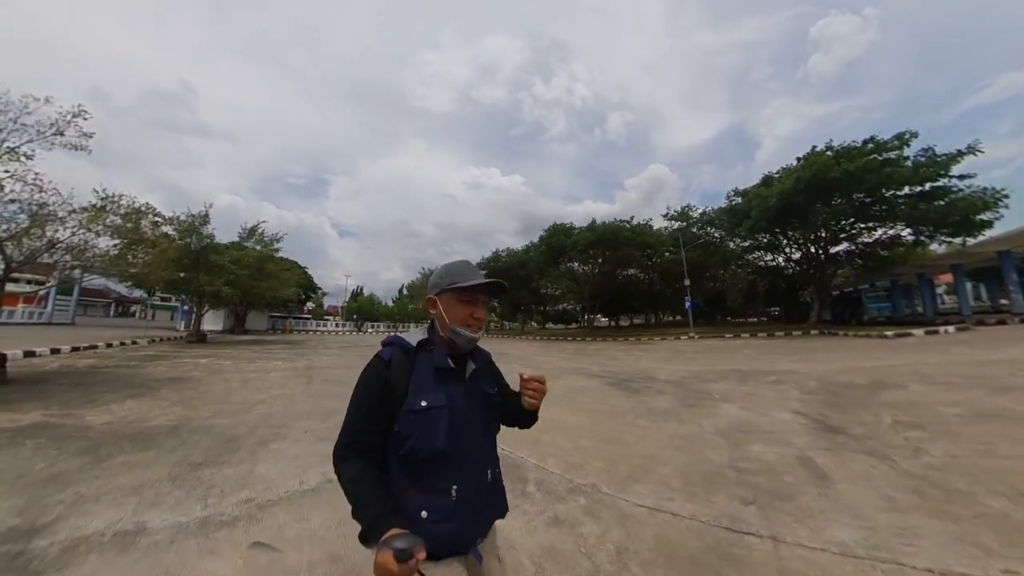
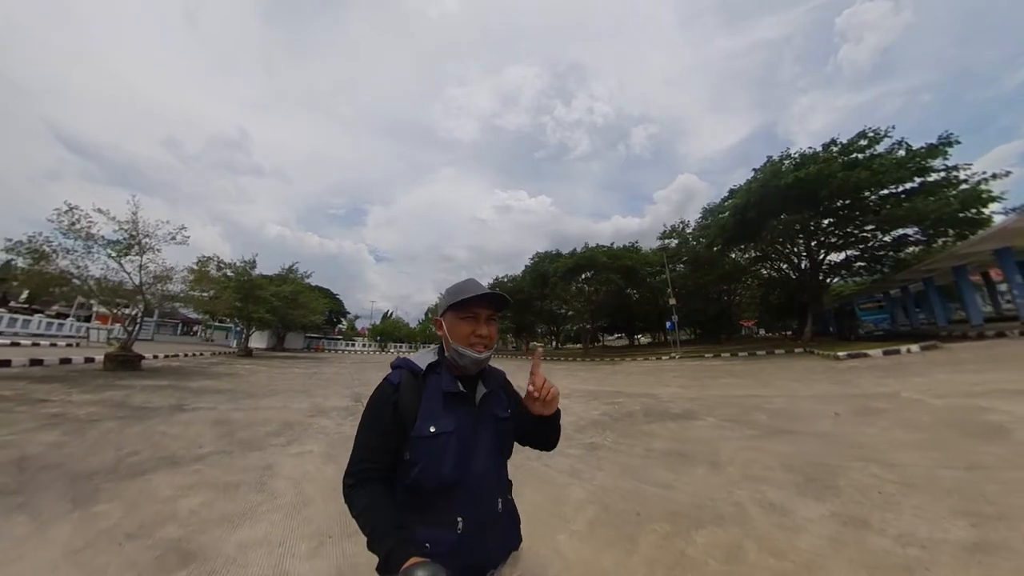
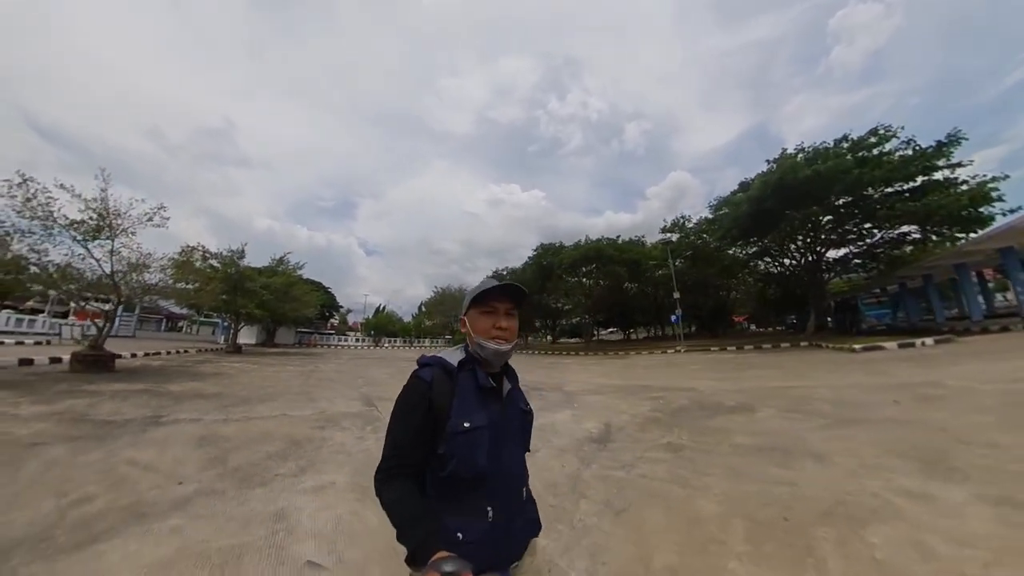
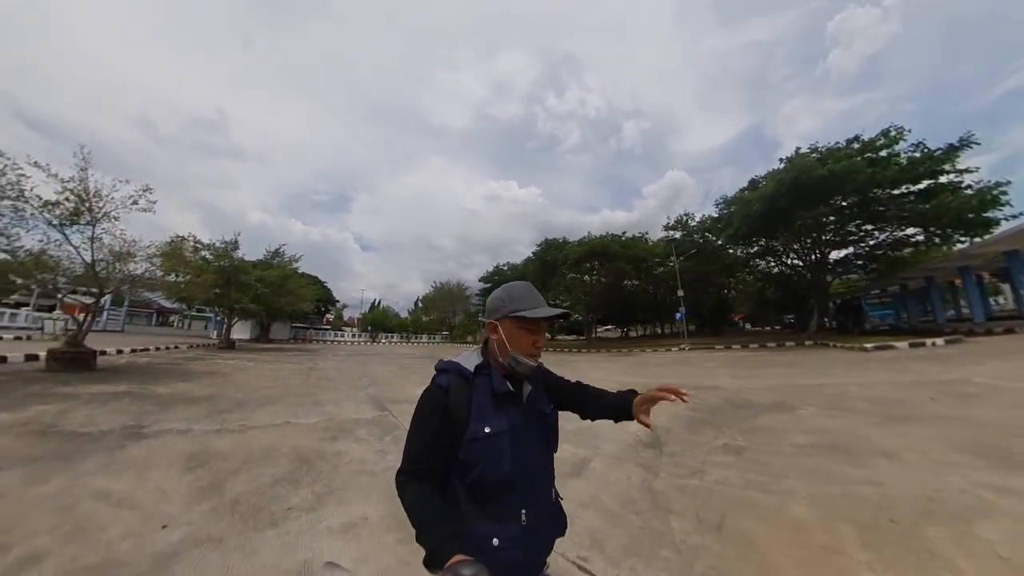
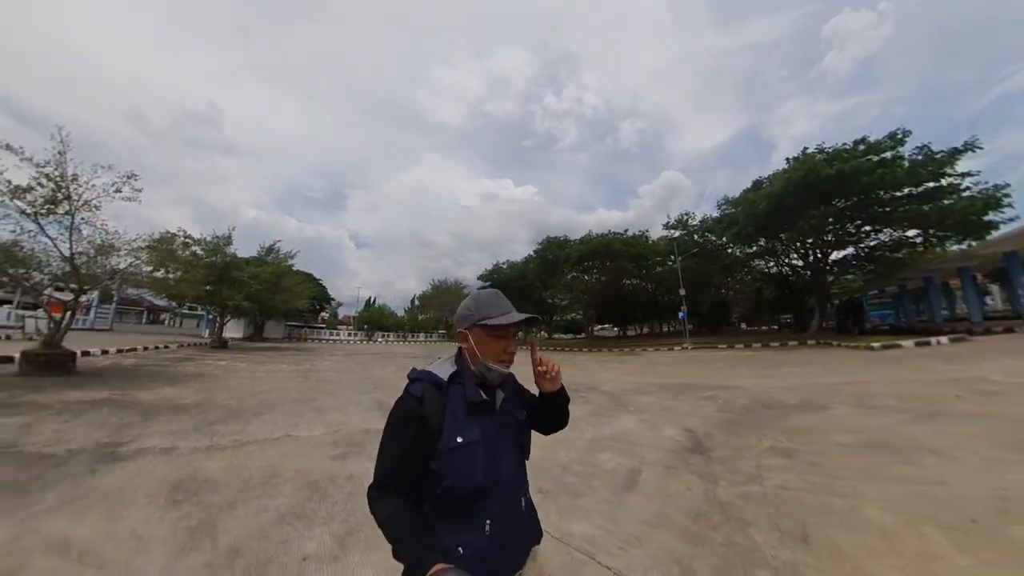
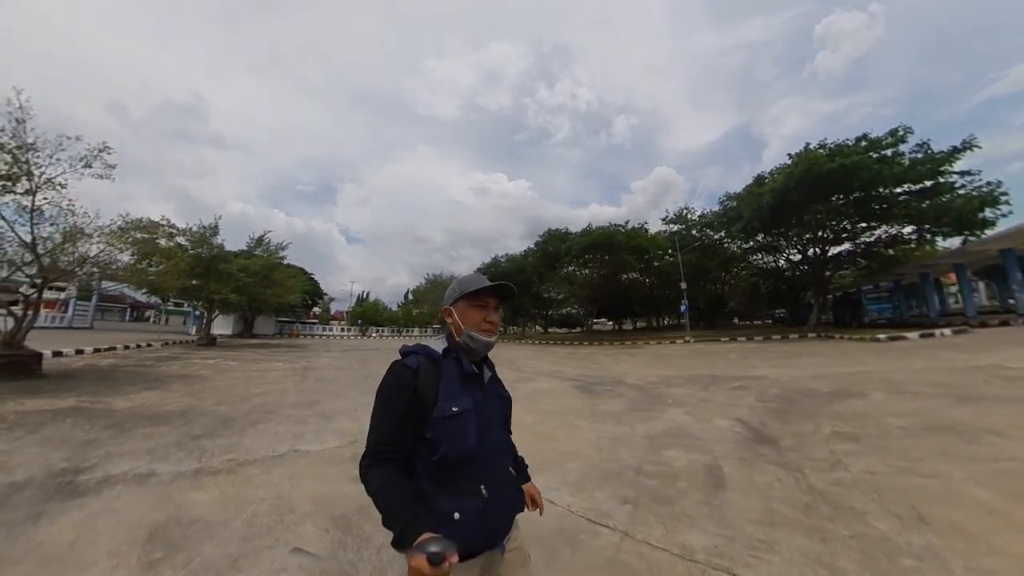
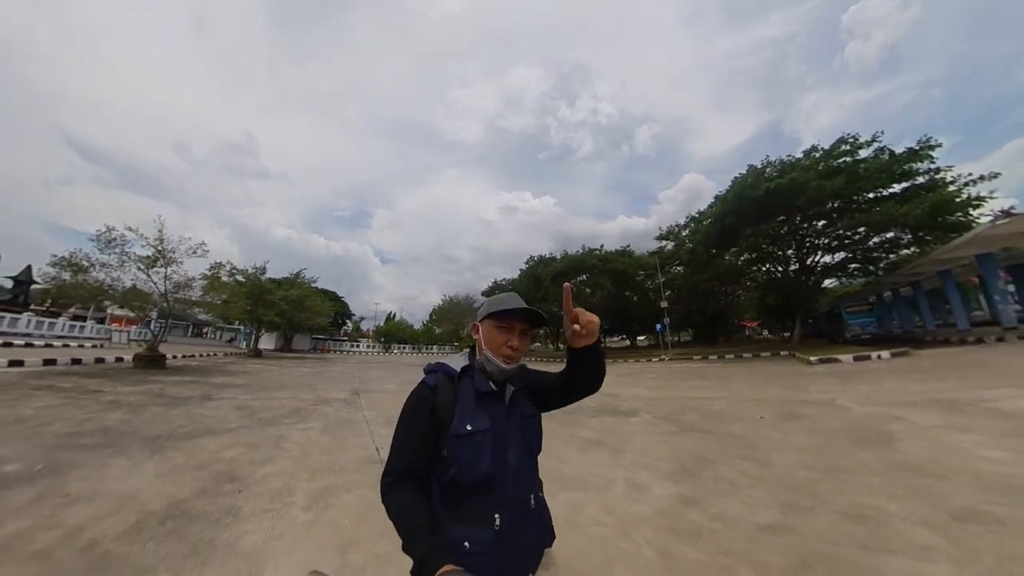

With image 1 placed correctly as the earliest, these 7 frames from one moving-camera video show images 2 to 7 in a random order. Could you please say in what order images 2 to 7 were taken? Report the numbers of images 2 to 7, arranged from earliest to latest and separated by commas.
6, 5, 4, 3, 2, 7
